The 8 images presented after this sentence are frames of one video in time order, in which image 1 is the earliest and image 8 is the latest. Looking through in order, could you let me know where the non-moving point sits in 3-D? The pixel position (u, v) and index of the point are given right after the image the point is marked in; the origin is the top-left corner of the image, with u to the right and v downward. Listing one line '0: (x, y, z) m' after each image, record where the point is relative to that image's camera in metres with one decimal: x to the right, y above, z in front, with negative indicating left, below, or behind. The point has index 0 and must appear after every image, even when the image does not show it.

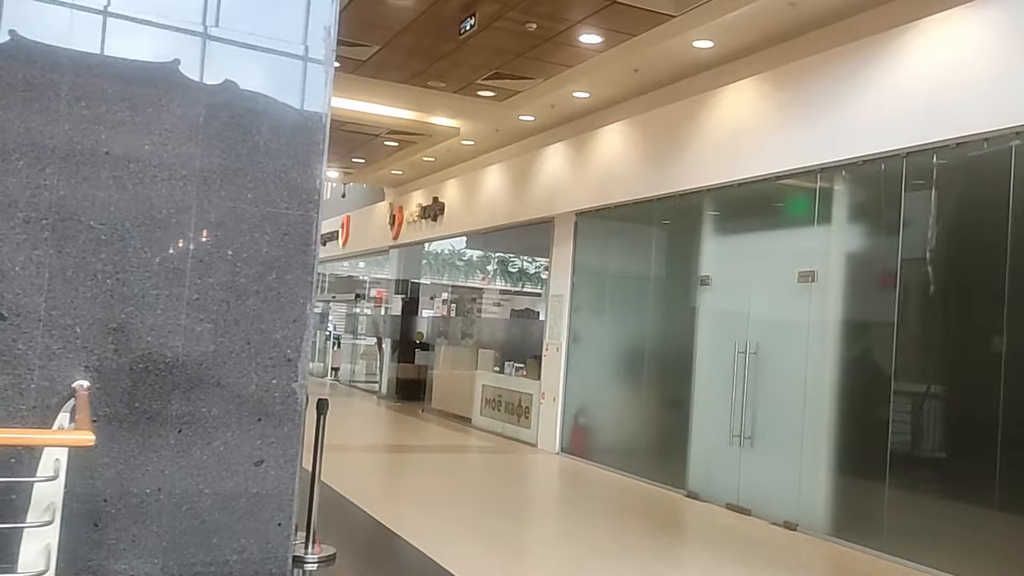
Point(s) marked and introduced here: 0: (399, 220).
0: (-1.9, +1.2, +14.9) m
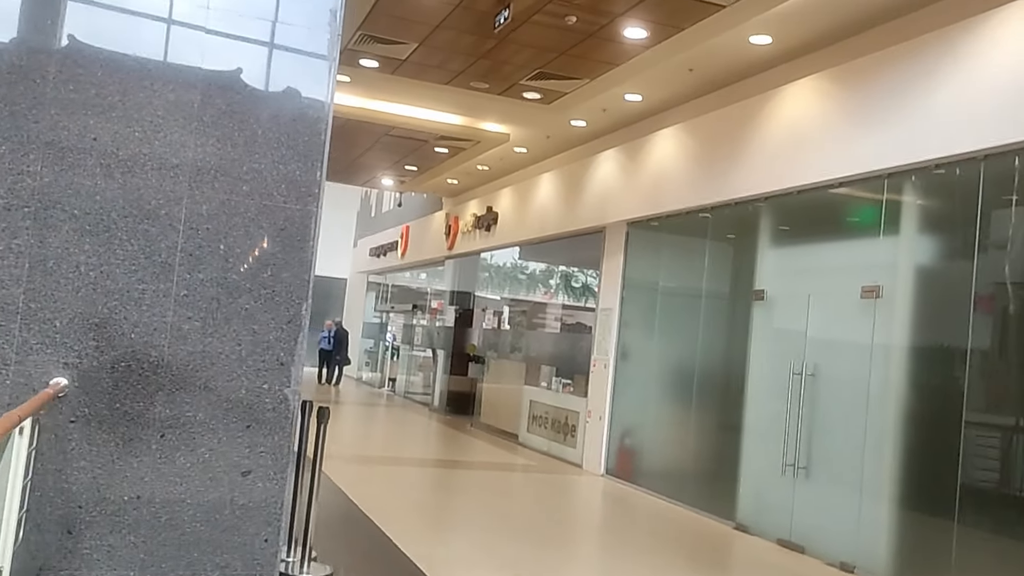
0: (-0.9, +1.0, +14.7) m
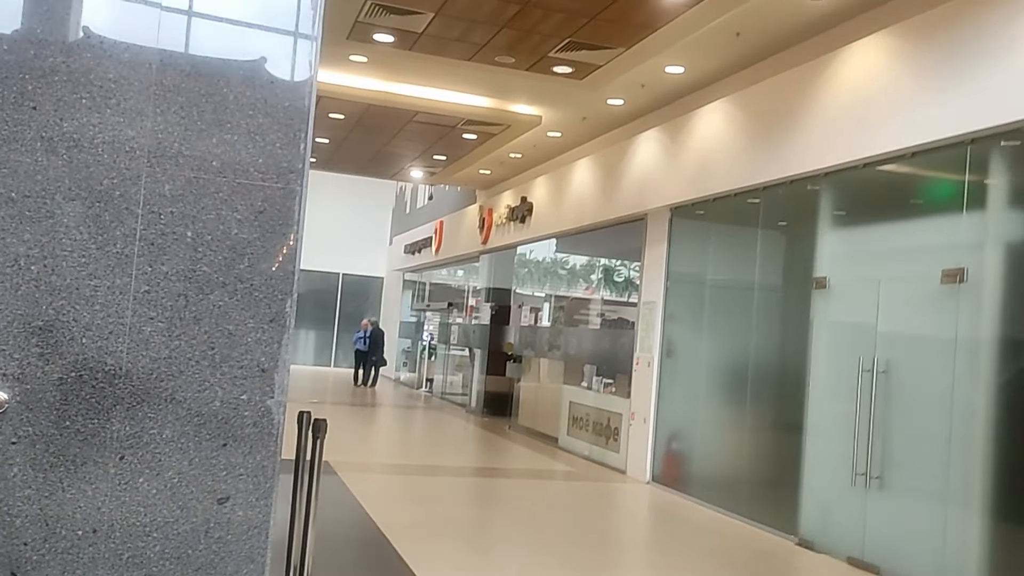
0: (-0.3, +1.1, +14.0) m
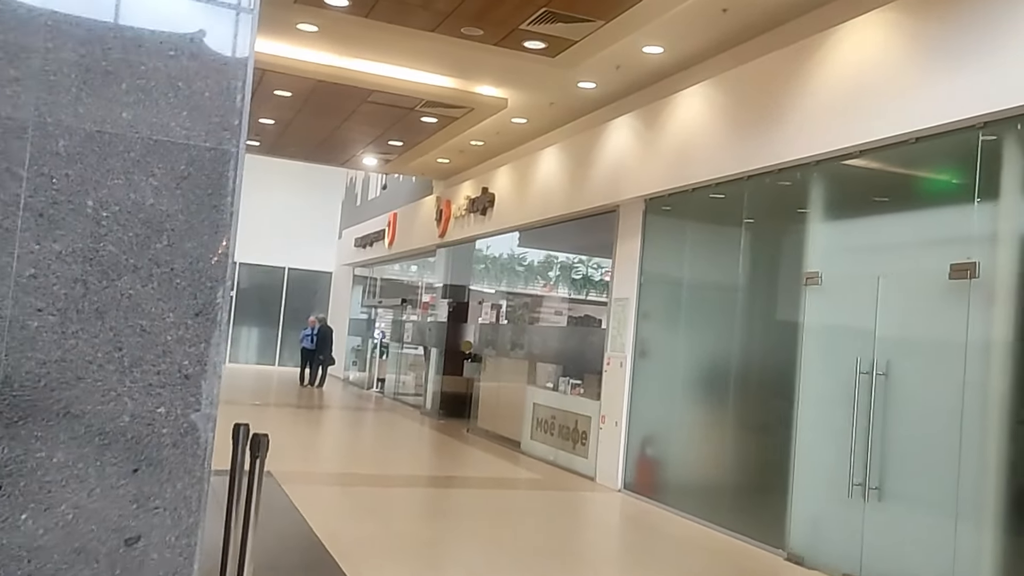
0: (-1.0, +1.1, +13.4) m
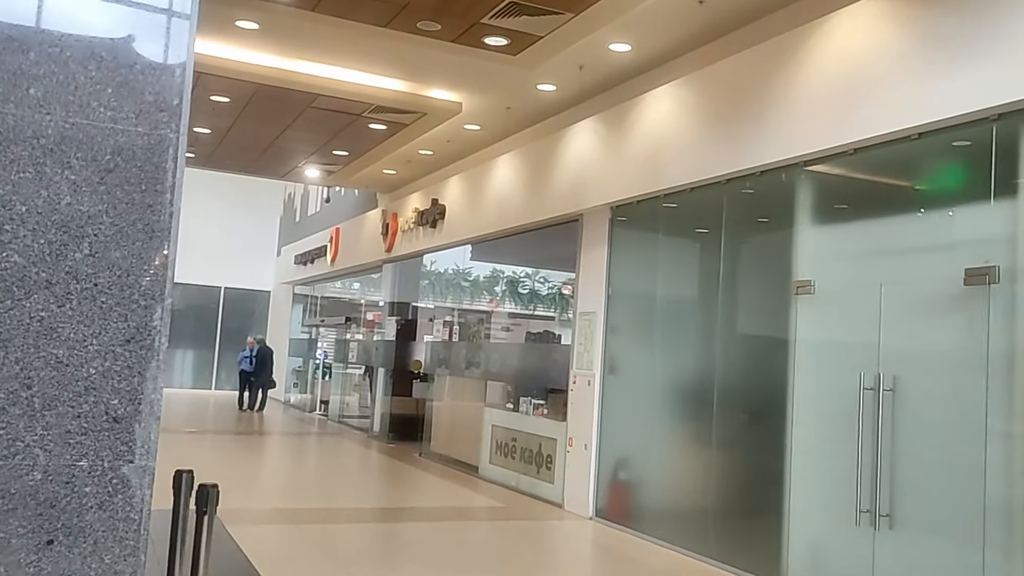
0: (-1.7, +0.9, +12.8) m
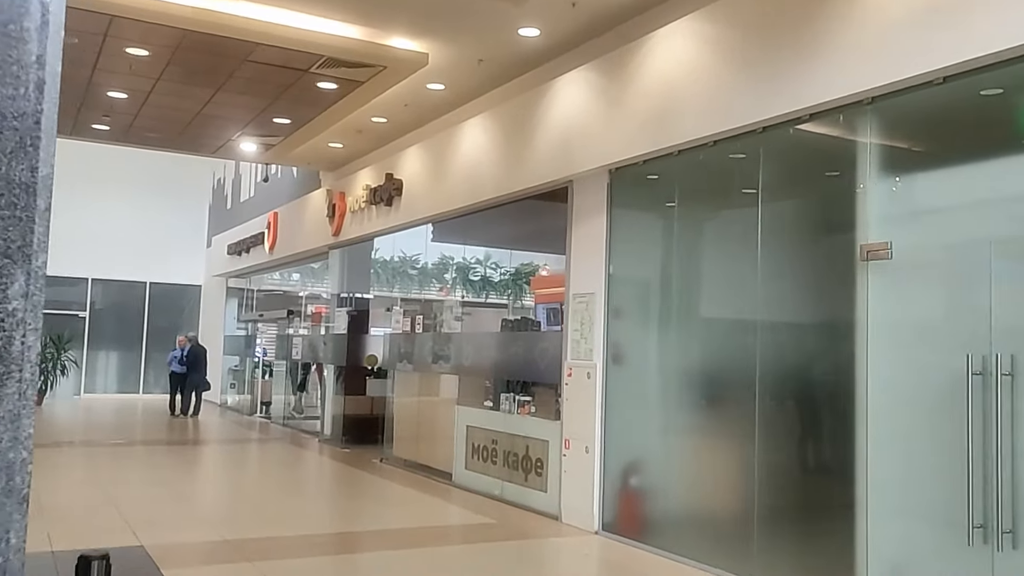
0: (-2.3, +1.0, +11.5) m
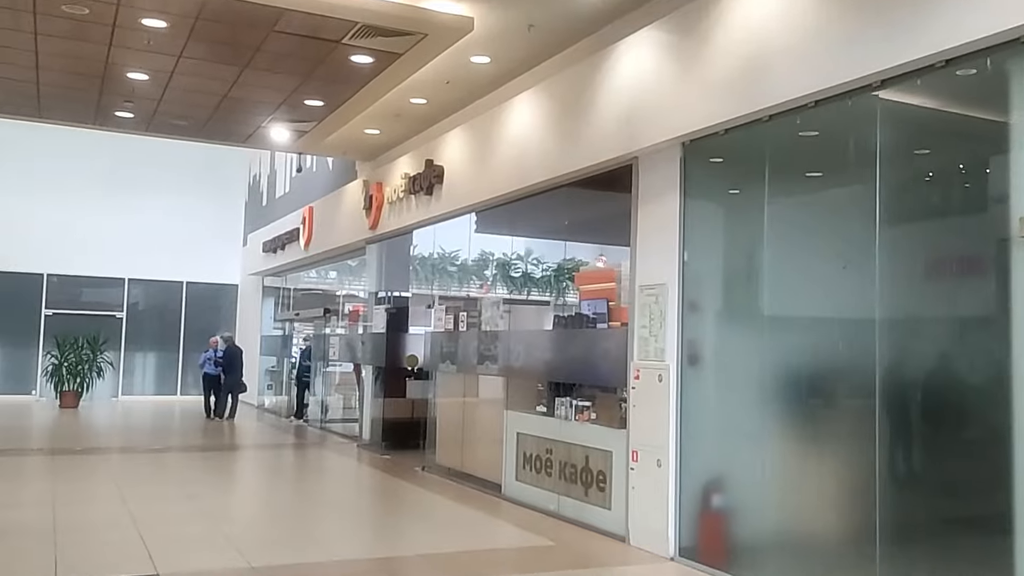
0: (-1.7, +1.1, +10.9) m
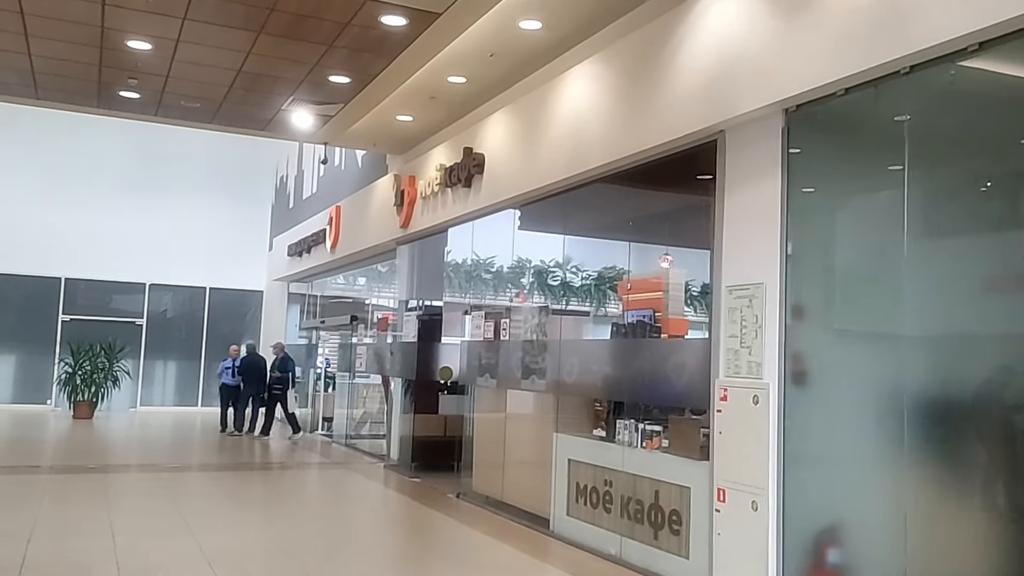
0: (-1.2, +1.0, +9.9) m
